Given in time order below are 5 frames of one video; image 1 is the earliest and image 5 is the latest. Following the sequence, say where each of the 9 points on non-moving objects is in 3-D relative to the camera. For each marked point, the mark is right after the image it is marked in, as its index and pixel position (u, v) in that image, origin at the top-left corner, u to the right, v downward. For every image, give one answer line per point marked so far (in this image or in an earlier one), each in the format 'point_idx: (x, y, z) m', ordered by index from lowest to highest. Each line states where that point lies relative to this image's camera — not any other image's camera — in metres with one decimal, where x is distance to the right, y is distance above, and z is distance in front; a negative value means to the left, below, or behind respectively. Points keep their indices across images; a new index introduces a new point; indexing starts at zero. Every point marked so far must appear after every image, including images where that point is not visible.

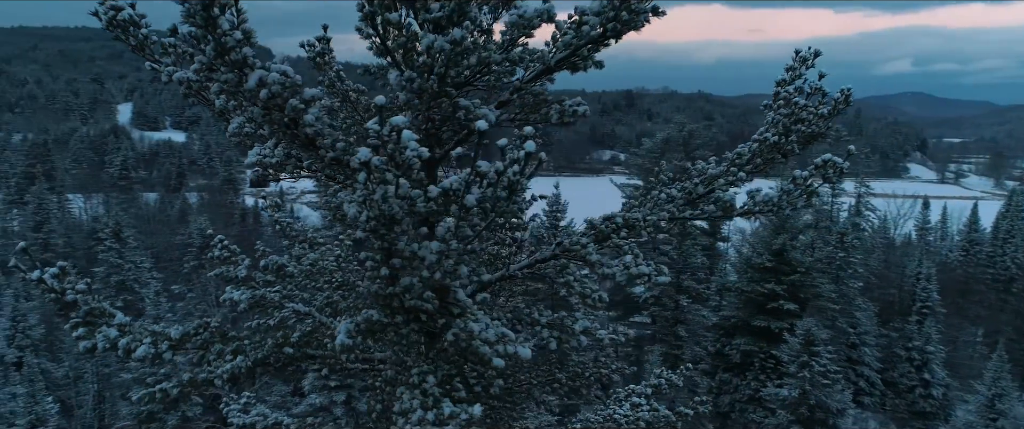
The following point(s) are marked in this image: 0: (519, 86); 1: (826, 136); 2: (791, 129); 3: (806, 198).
0: (0.0, +0.6, +3.4) m
1: (+1.7, +0.4, +3.8) m
2: (+1.4, +0.4, +3.7) m
3: (+1.4, +0.1, +3.6) m
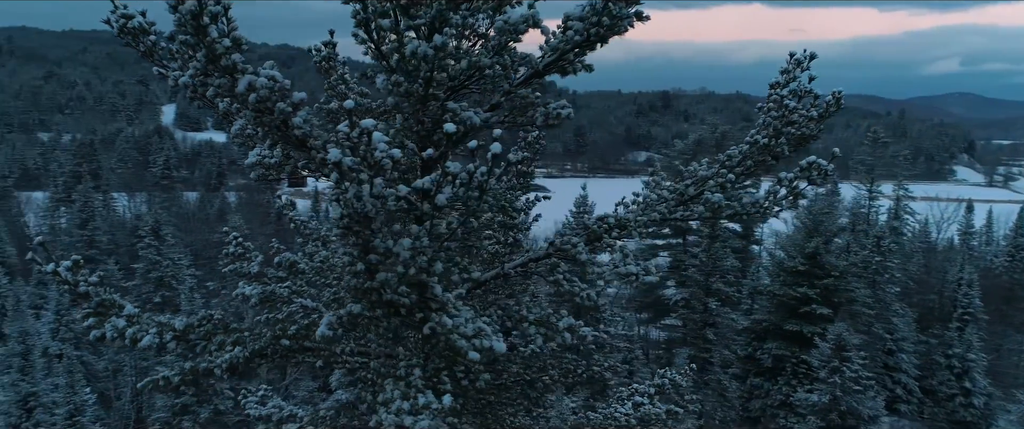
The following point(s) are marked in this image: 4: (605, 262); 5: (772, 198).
0: (0.0, +0.6, +3.5) m
1: (+1.6, +0.4, +3.8) m
2: (+1.4, +0.4, +3.7) m
3: (+1.4, +0.1, +3.6) m
4: (+0.5, -0.3, +3.7) m
5: (+1.3, +0.1, +3.6) m
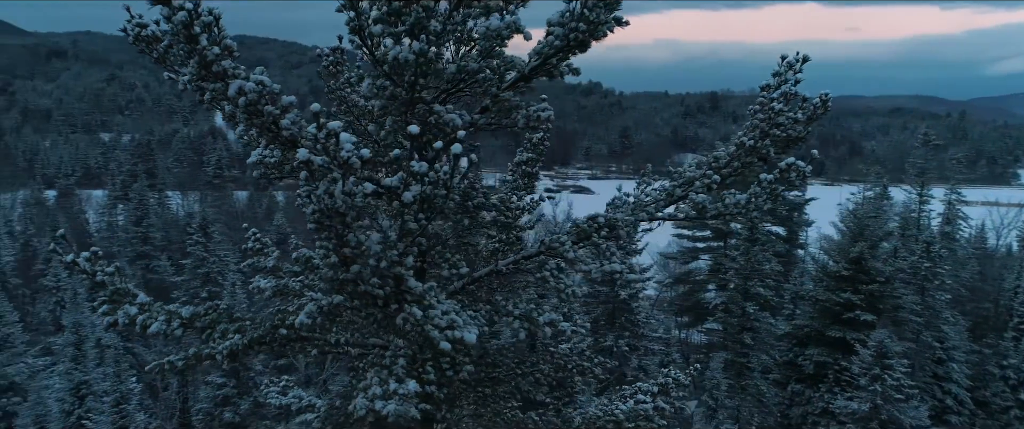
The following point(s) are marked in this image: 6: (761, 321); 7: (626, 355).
0: (-0.1, +0.6, +3.6) m
1: (+1.6, +0.4, +3.9) m
2: (+1.3, +0.4, +3.8) m
3: (+1.3, +0.1, +3.7) m
4: (+0.4, -0.3, +3.8) m
5: (+1.2, +0.1, +3.7) m
6: (+6.4, -2.7, +17.8) m
7: (+3.3, -3.9, +19.8) m
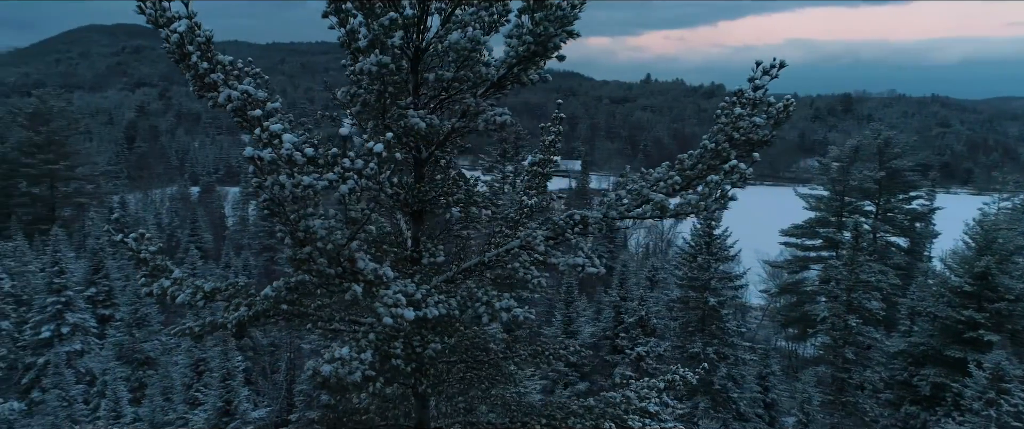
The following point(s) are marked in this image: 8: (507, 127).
0: (-0.2, +0.7, +4.0) m
1: (+1.4, +0.4, +4.0) m
2: (+1.2, +0.4, +3.9) m
3: (+1.2, +0.1, +3.8) m
4: (+0.3, -0.2, +4.1) m
5: (+1.1, +0.1, +3.9) m
6: (+8.3, -2.9, +17.0) m
7: (+5.6, -4.0, +19.4) m
8: (-0.1, +0.5, +3.9) m
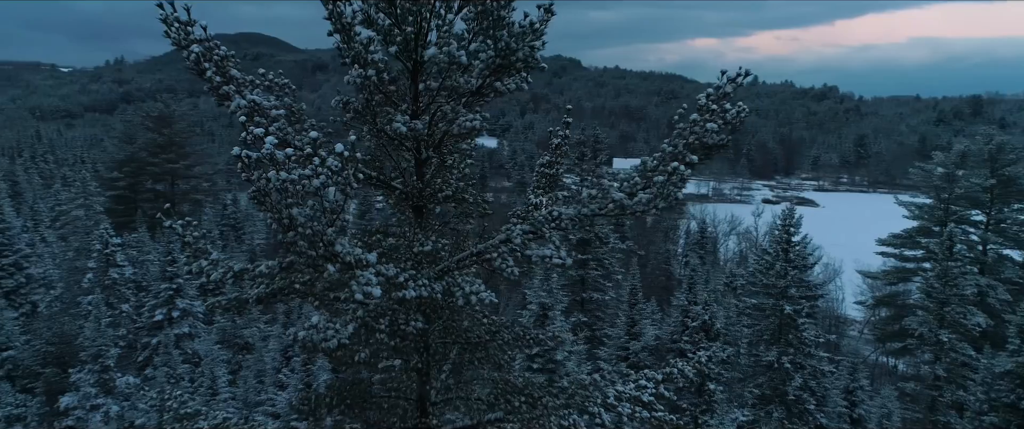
0: (-0.4, +0.7, +4.5) m
1: (+1.3, +0.4, +4.2) m
2: (+1.0, +0.4, +4.2) m
3: (+1.0, +0.1, +4.1) m
4: (+0.1, -0.2, +4.5) m
5: (+0.9, +0.1, +4.2) m
6: (+9.8, -3.1, +16.2) m
7: (+7.4, -4.2, +18.9) m
8: (-0.2, +0.5, +4.4) m
